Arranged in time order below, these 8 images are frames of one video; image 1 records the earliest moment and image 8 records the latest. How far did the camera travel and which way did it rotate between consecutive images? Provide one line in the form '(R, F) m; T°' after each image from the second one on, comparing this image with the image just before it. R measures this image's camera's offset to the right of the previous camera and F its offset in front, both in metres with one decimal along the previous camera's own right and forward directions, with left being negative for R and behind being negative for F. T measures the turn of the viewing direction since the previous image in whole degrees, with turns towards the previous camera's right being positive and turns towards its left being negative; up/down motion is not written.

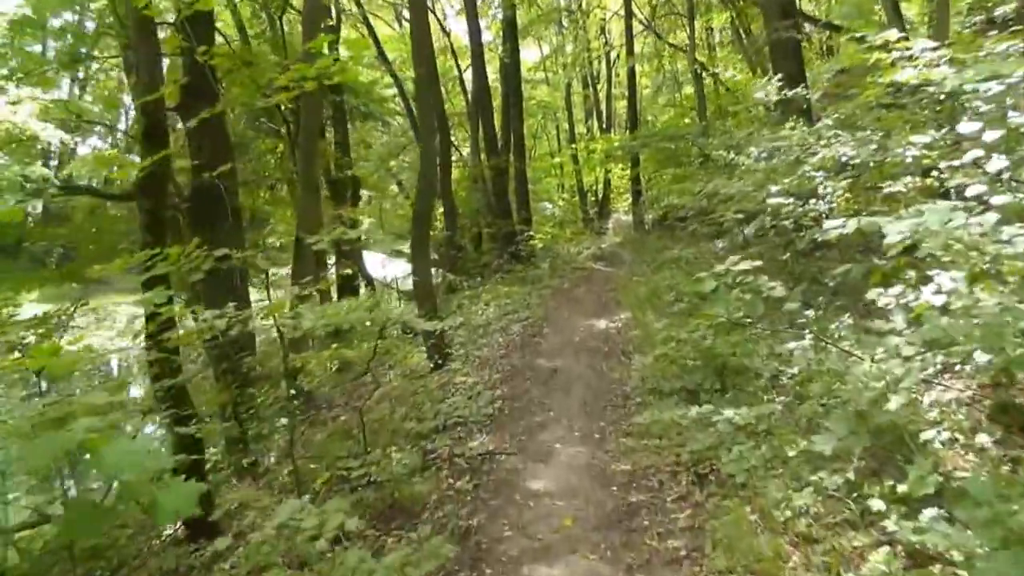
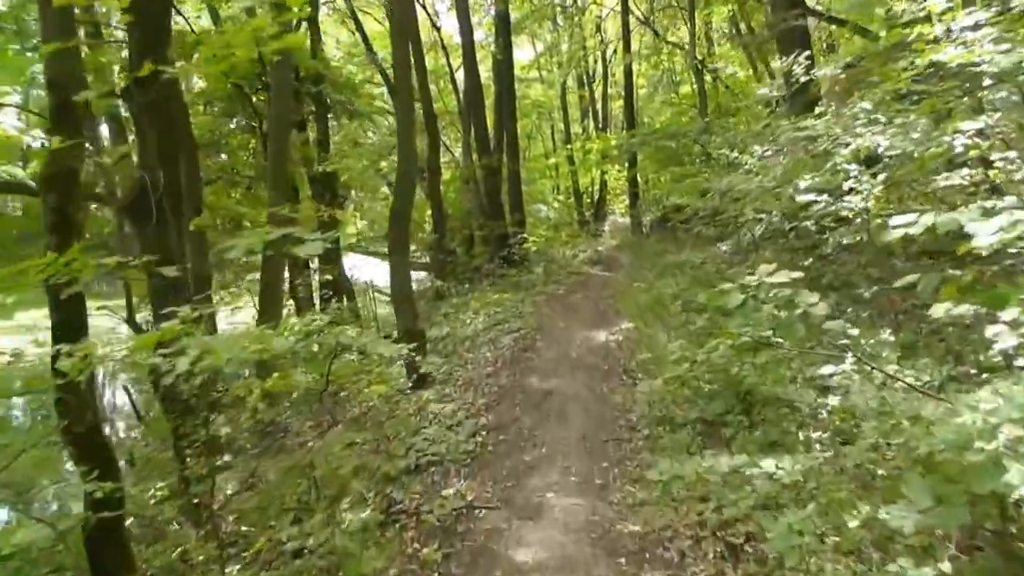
(+0.1, +1.1) m; 0°
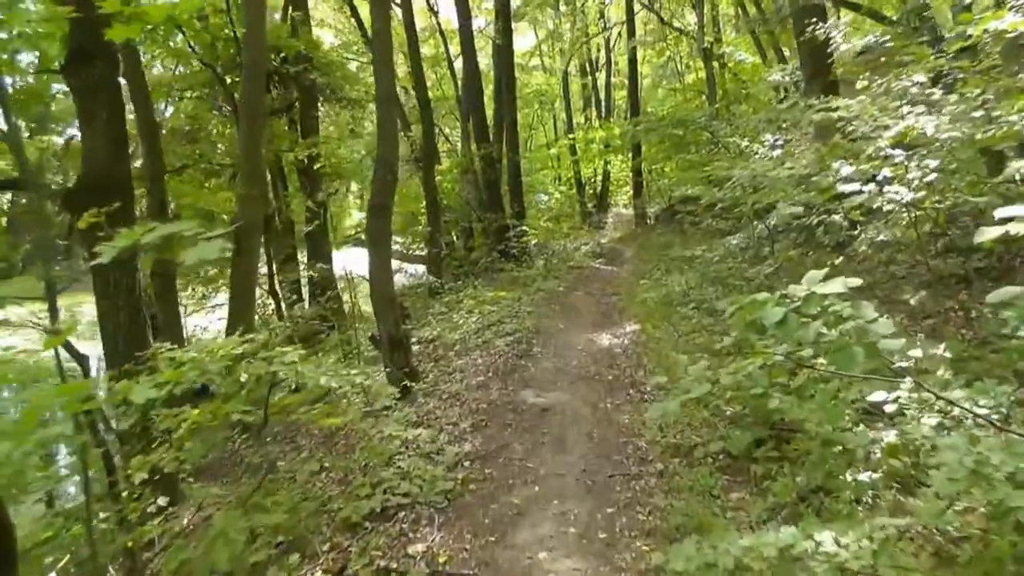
(+0.1, +1.0) m; 0°
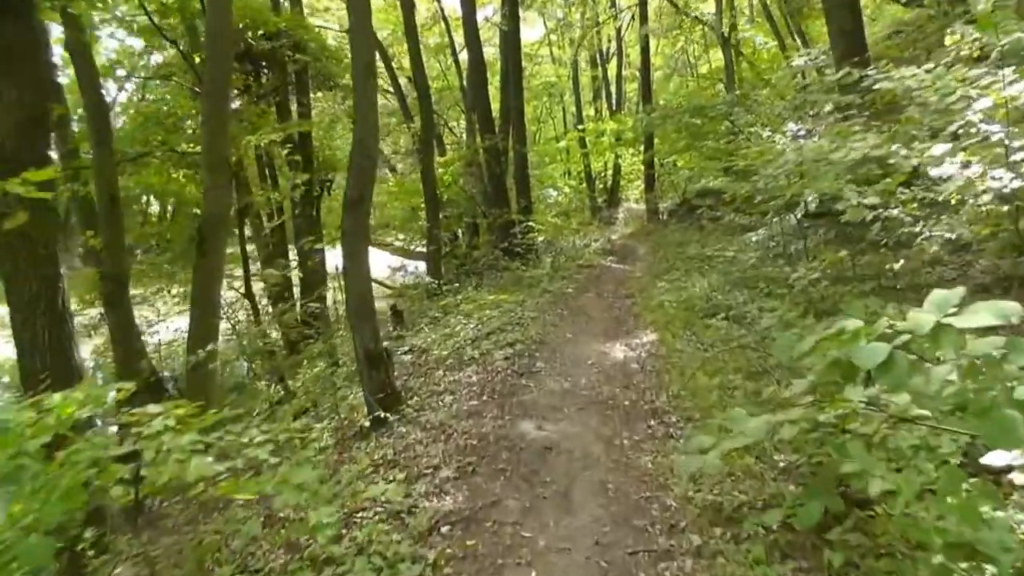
(+0.1, +1.3) m; 0°
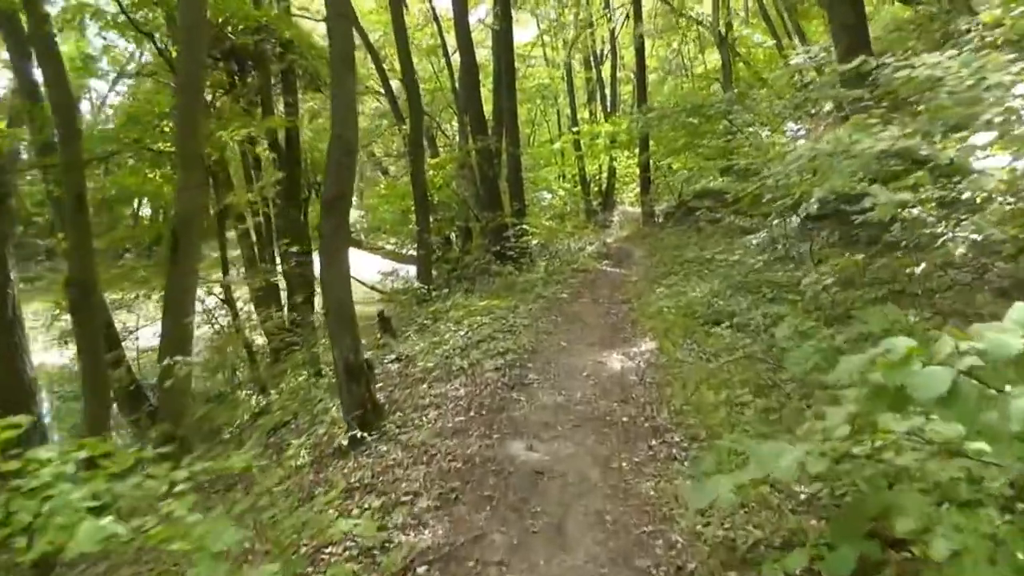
(0.0, +0.5) m; 0°
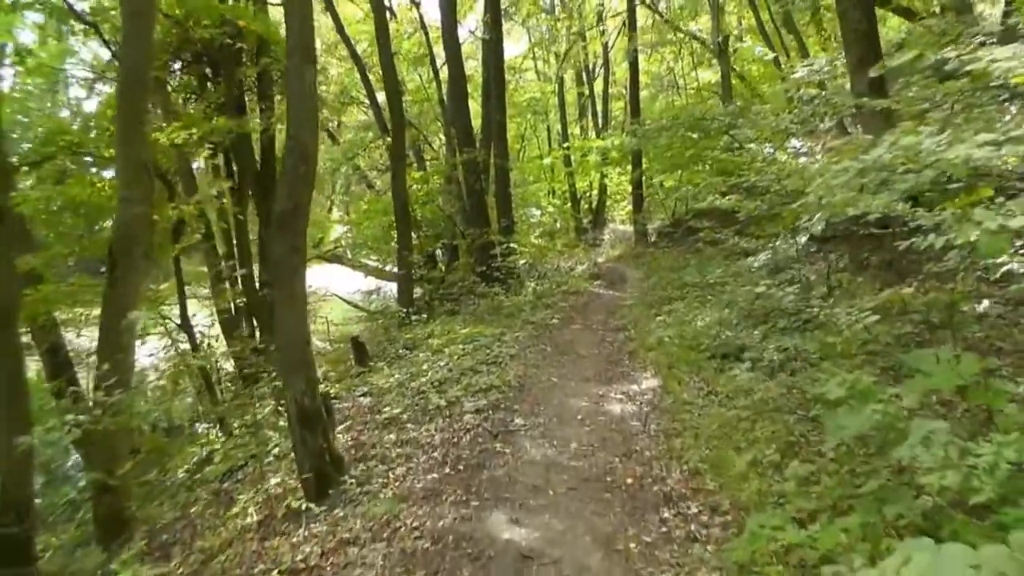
(0.0, +1.0) m; +1°
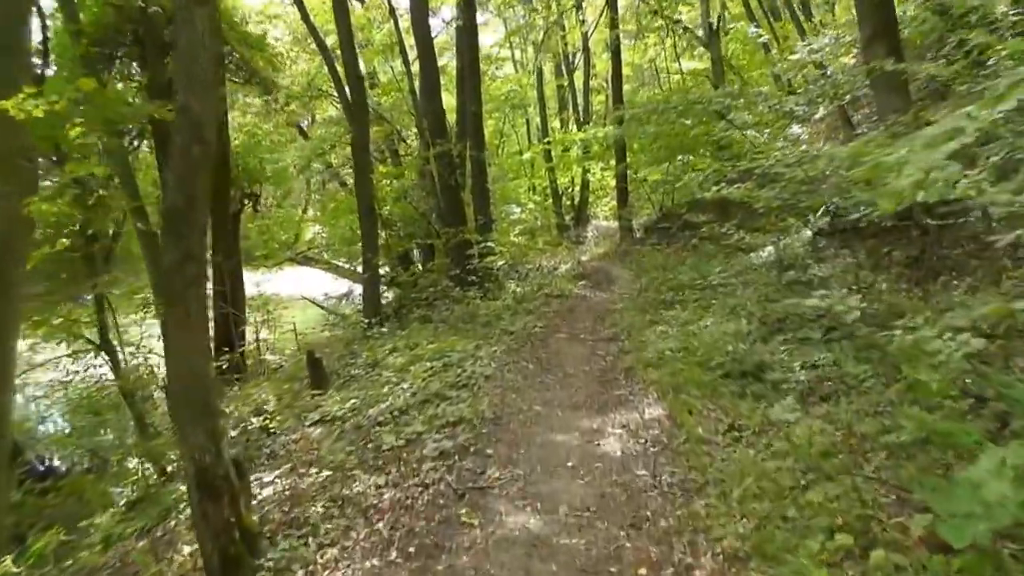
(+0.1, +1.5) m; +1°
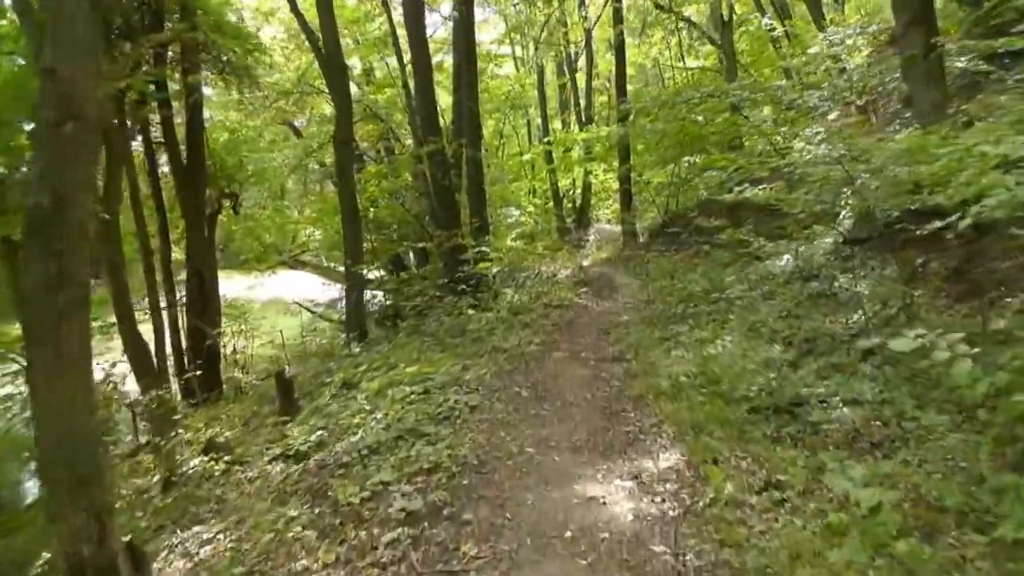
(+0.1, +1.1) m; 0°
